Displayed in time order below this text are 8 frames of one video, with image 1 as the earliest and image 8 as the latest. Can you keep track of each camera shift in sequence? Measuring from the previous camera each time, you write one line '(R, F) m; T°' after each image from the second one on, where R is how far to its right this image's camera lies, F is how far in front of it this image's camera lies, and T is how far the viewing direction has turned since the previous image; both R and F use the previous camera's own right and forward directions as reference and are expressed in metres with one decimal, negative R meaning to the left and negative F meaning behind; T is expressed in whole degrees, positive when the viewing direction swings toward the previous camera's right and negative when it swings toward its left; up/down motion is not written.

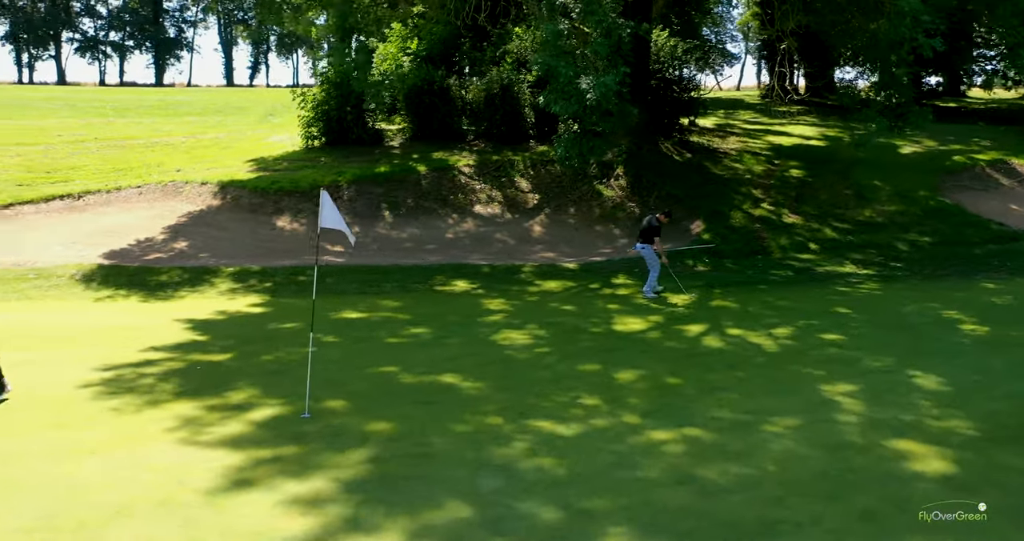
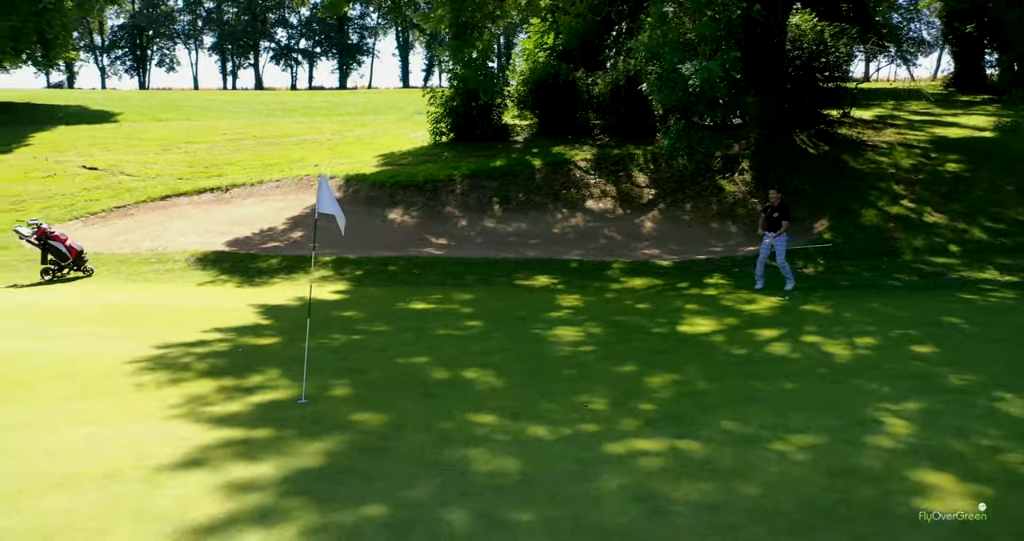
(+1.6, +0.6) m; -12°
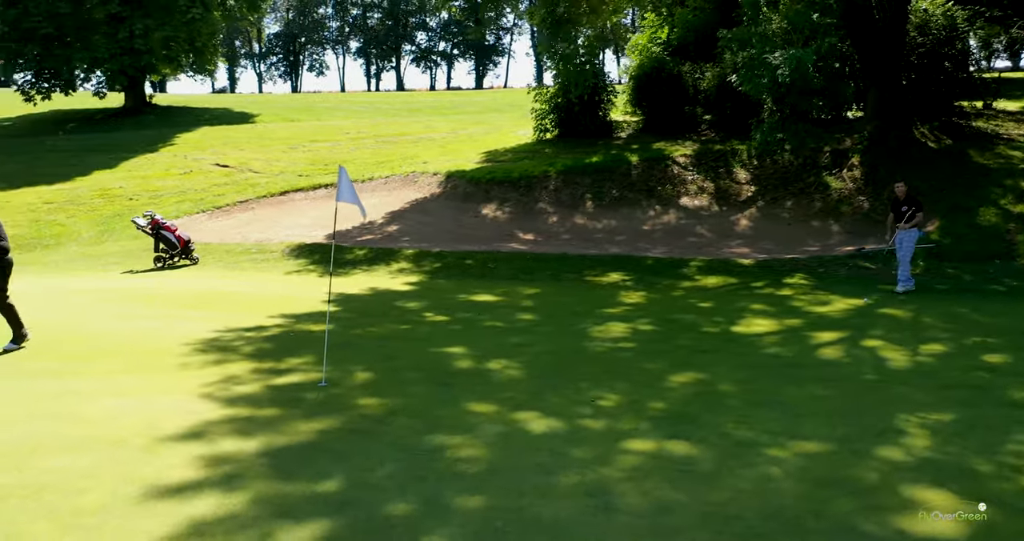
(+1.2, +0.2) m; -10°
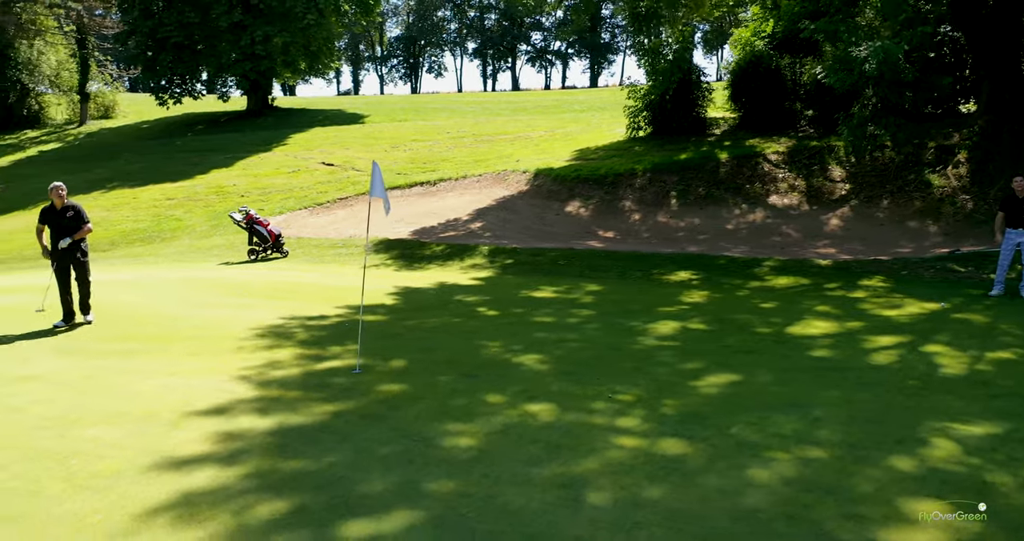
(+0.9, 0.0) m; -8°
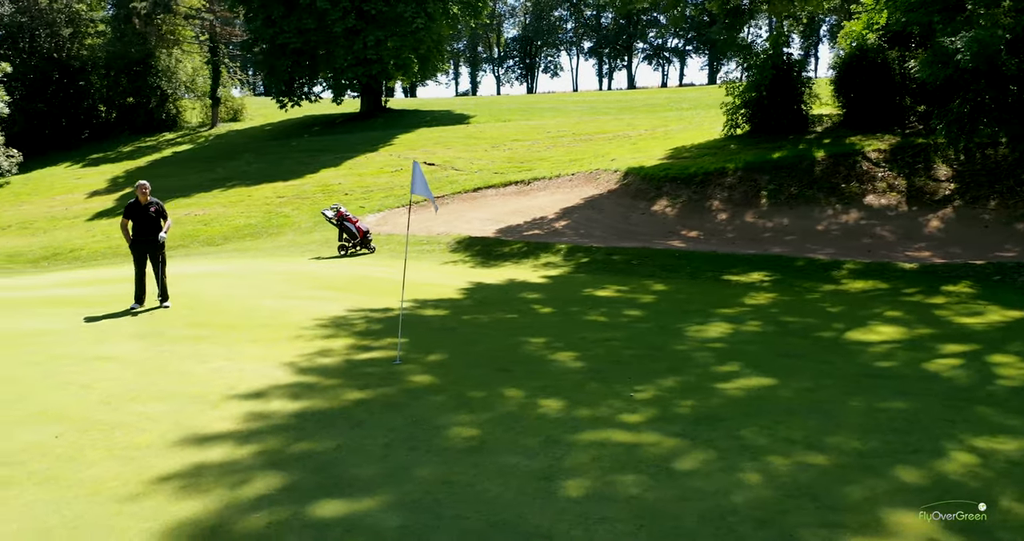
(+0.9, -0.1) m; -8°
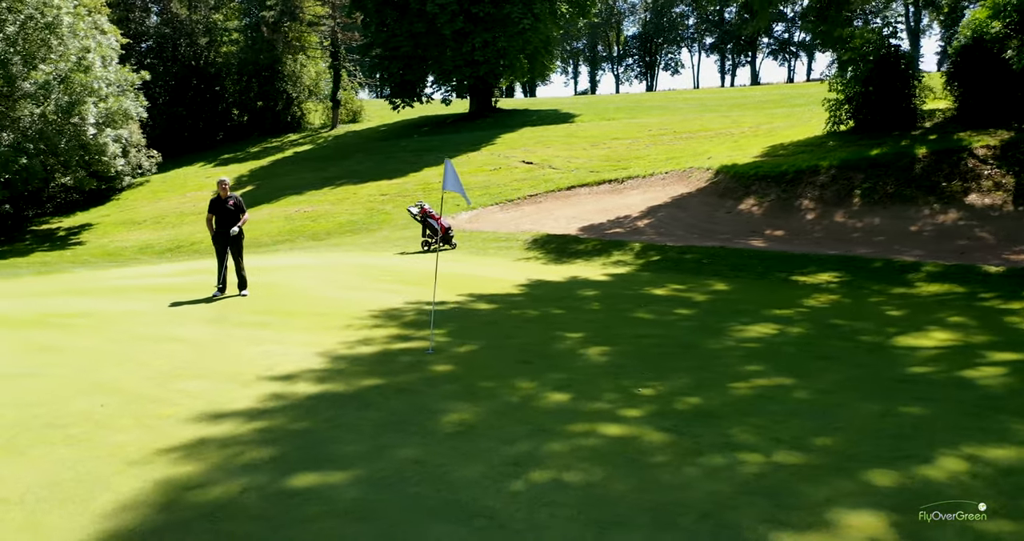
(+1.0, -0.1) m; -9°
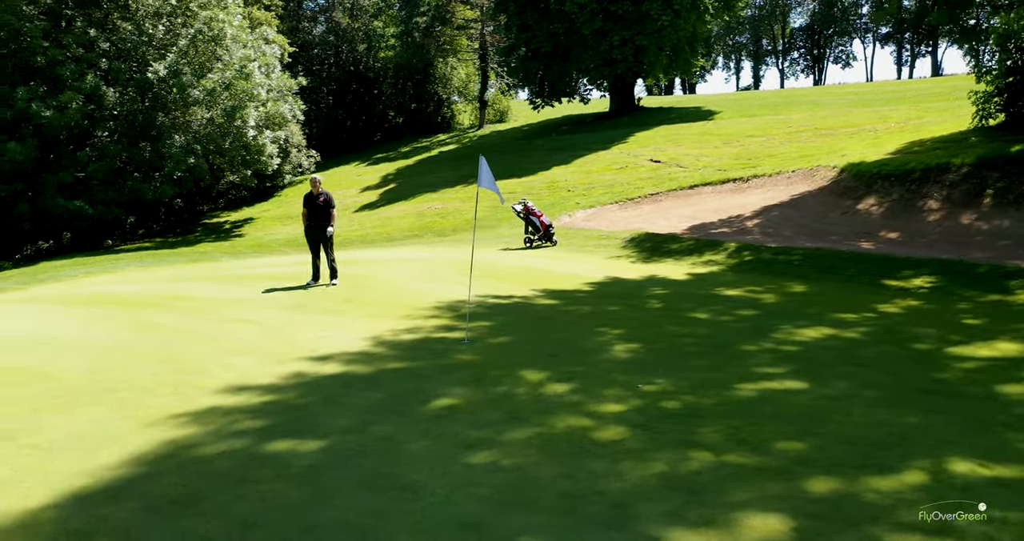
(+1.5, -0.1) m; -11°
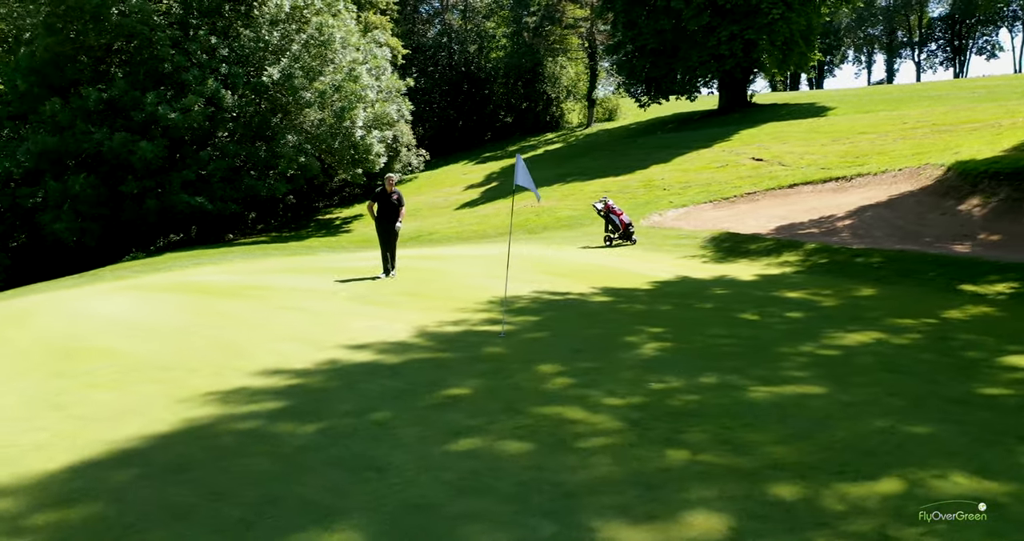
(+1.0, -0.1) m; -8°
